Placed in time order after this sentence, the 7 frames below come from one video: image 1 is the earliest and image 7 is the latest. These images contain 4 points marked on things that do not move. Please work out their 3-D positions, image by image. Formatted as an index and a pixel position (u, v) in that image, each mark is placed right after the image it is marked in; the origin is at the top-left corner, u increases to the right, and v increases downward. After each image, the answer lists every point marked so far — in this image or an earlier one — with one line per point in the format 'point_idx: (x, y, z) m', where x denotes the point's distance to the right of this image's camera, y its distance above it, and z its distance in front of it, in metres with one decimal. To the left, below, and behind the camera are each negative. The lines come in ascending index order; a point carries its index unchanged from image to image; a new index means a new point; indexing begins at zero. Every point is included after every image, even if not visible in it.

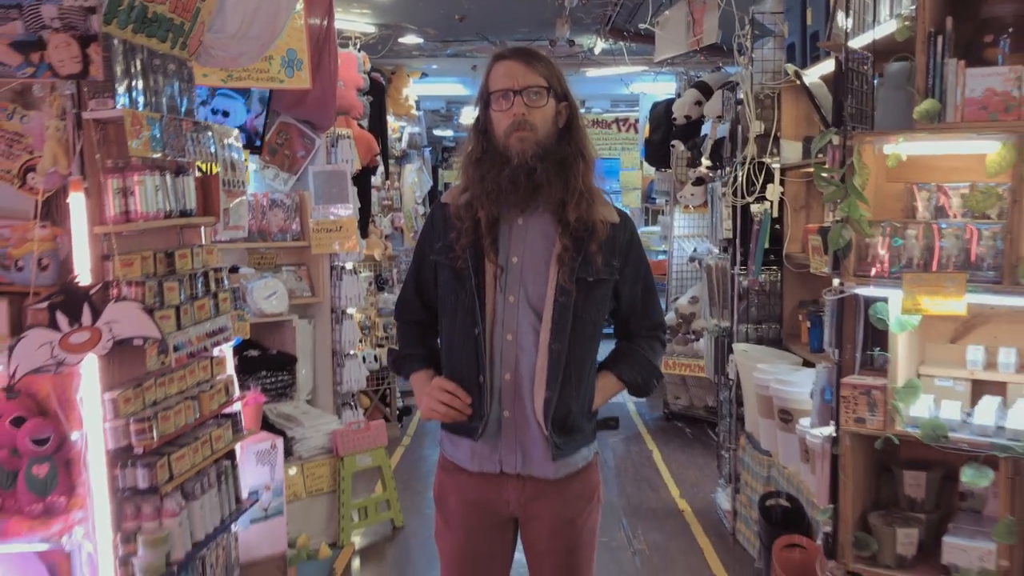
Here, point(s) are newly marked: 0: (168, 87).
0: (-0.9, +0.5, +2.3) m
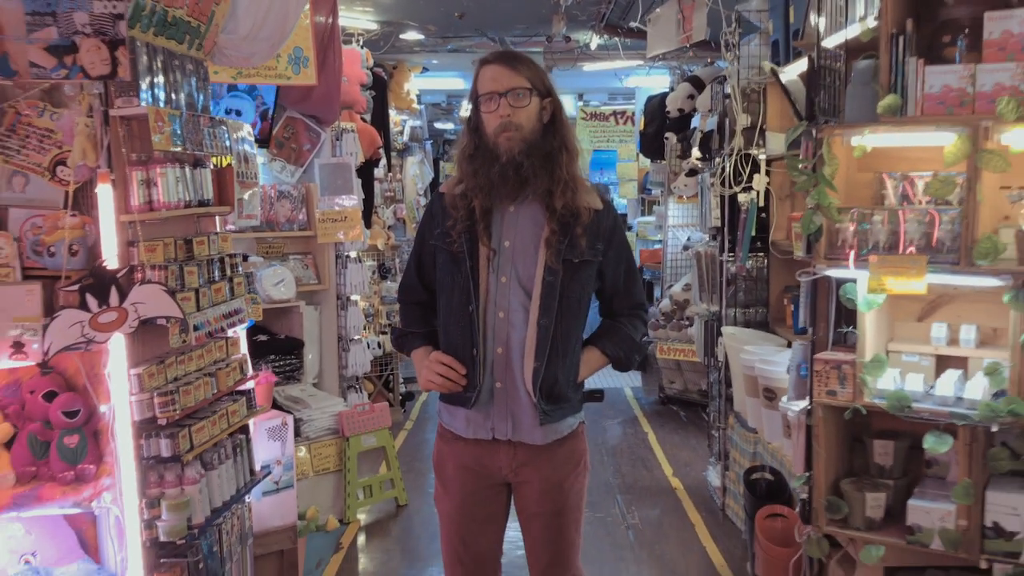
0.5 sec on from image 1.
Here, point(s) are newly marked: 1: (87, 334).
0: (-0.9, +0.6, +2.4) m
1: (-1.0, -0.1, +2.0) m
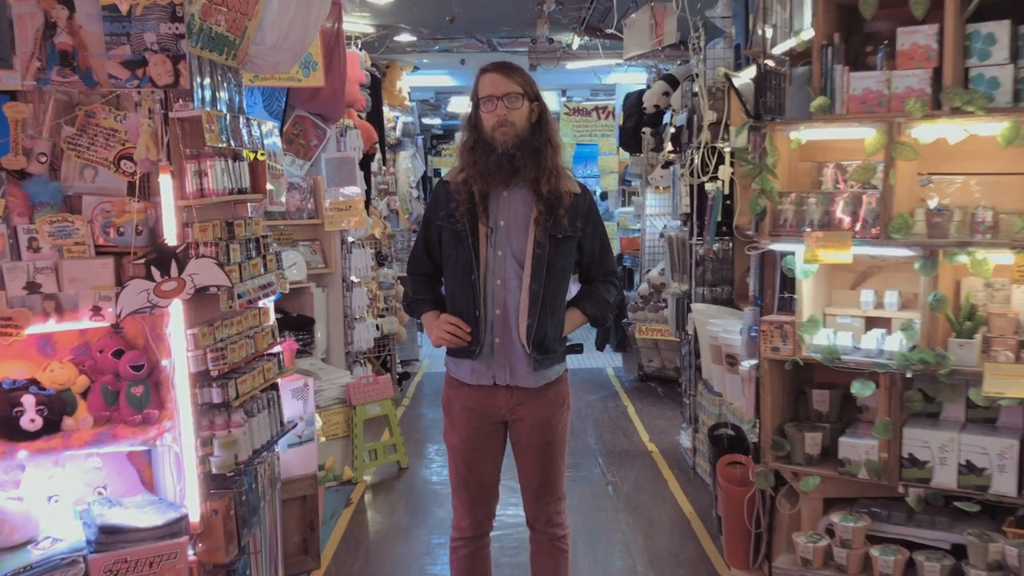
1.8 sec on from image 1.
0: (-0.9, +0.6, +2.8) m
1: (-1.0, 0.0, +2.4) m
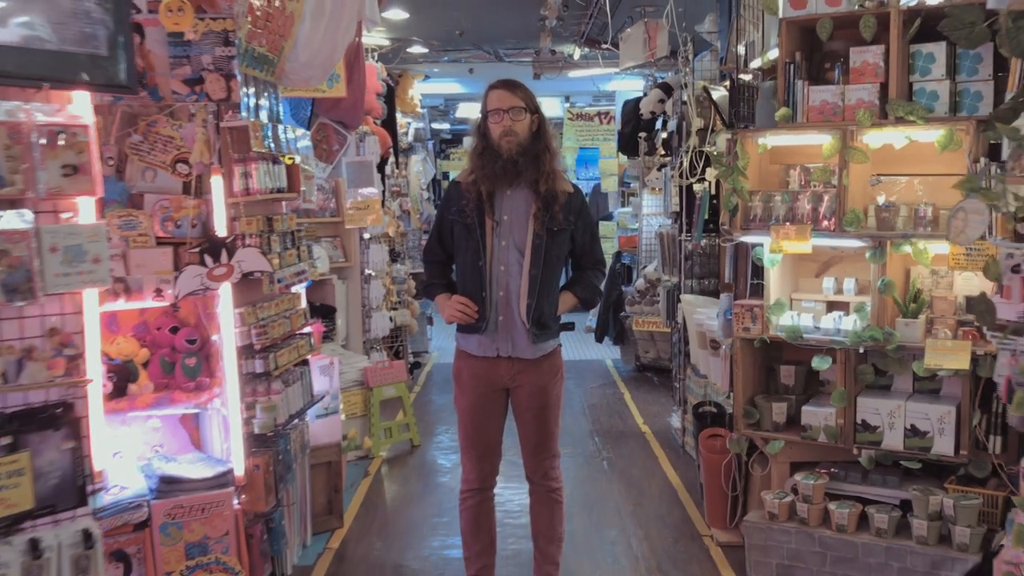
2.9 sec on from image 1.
0: (-0.9, +0.7, +3.2) m
1: (-1.0, 0.0, +2.8) m
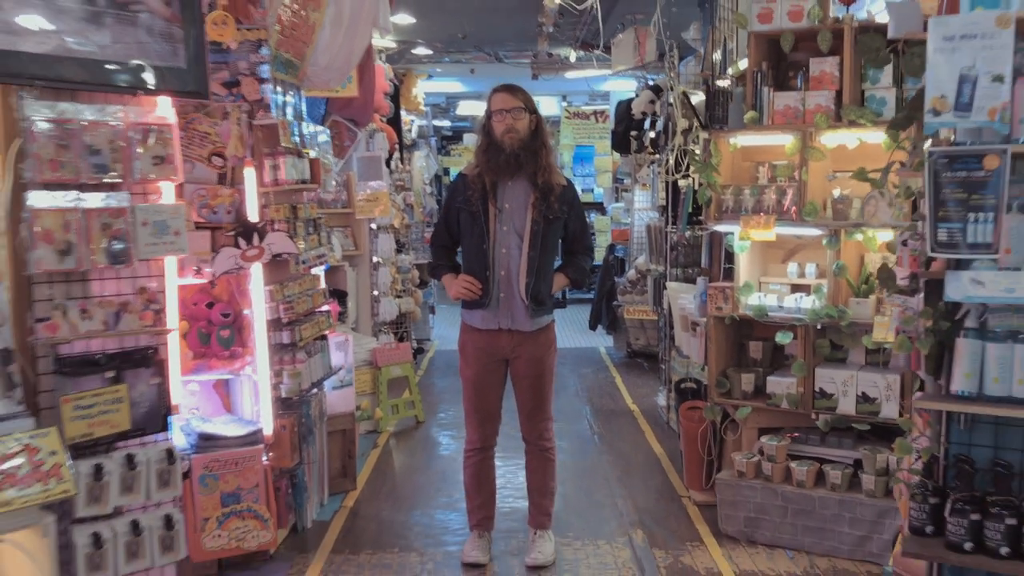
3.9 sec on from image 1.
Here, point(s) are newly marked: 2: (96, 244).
0: (-0.9, +0.8, +3.6) m
1: (-1.0, +0.1, +3.2) m
2: (-0.9, +0.1, +1.8) m
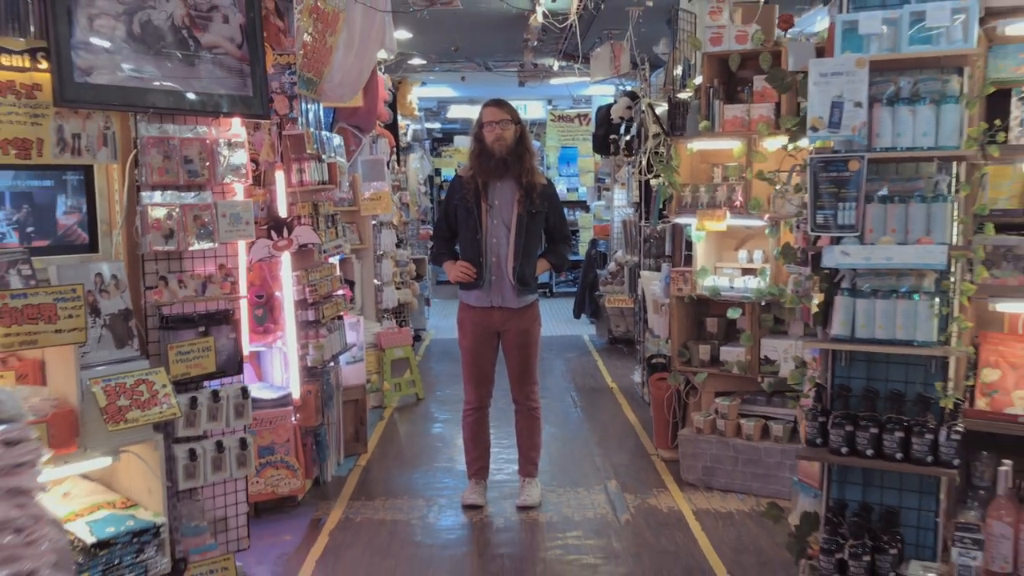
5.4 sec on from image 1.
0: (-0.9, +0.8, +4.2) m
1: (-1.0, +0.2, +3.8) m
2: (-0.9, +0.2, +2.4) m
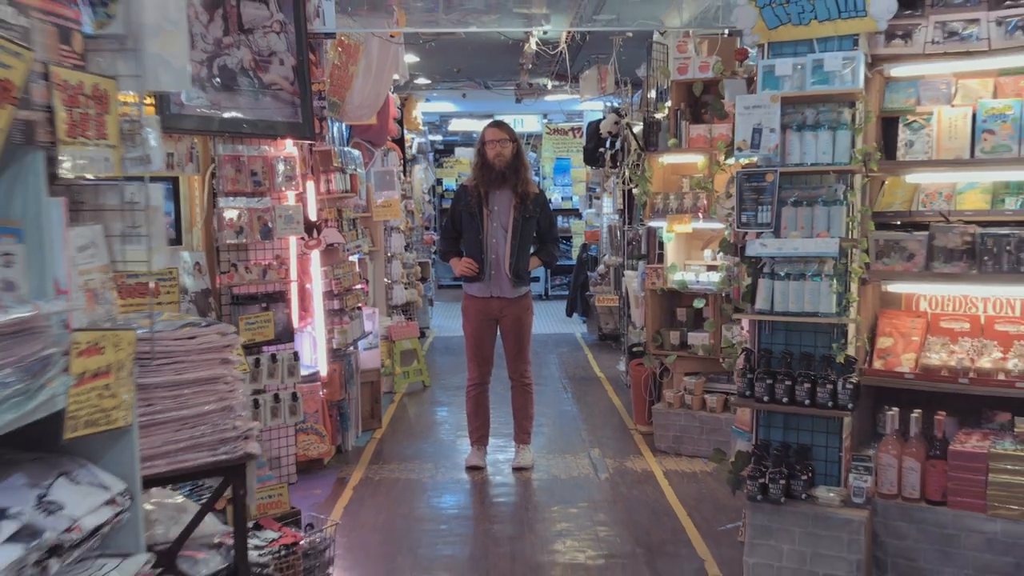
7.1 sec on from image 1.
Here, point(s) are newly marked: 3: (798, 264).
0: (-1.0, +0.9, +4.8) m
1: (-1.0, +0.2, +4.4) m
2: (-0.9, +0.2, +3.1) m
3: (+1.0, +0.1, +2.9) m
